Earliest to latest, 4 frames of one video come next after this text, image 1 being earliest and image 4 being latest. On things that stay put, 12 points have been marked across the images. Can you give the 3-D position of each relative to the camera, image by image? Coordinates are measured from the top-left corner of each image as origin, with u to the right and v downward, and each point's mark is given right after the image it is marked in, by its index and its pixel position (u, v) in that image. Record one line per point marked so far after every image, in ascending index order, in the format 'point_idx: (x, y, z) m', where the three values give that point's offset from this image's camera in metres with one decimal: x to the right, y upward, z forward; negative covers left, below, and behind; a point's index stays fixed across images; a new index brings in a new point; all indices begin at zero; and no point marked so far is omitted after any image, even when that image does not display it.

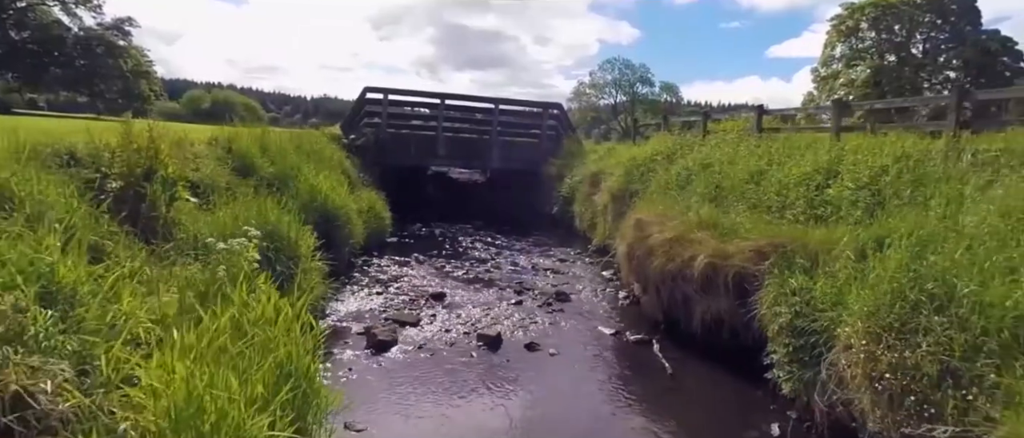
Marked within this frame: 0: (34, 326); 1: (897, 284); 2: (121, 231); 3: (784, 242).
0: (-2.1, -0.5, +2.9) m
1: (+2.6, -0.5, +4.5) m
2: (-2.9, 0.0, +5.0) m
3: (+2.7, -0.2, +6.4) m
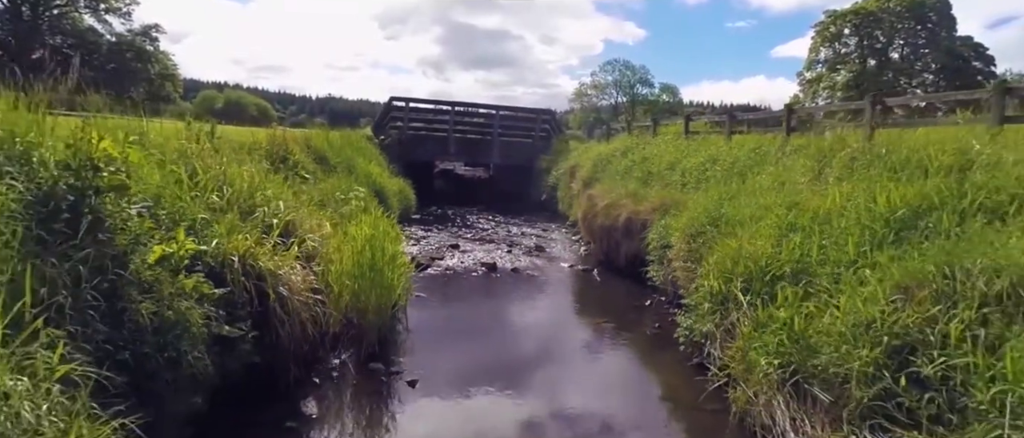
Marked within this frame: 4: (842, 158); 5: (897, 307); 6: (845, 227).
0: (-2.3, 0.0, +7.0) m
1: (+2.5, +0.1, +8.6) m
2: (-3.0, +0.5, +9.1) m
3: (+2.5, +0.3, +10.5) m
4: (+4.2, +0.8, +8.2) m
5: (+2.6, -0.6, +4.4) m
6: (+3.1, -0.1, +6.0) m
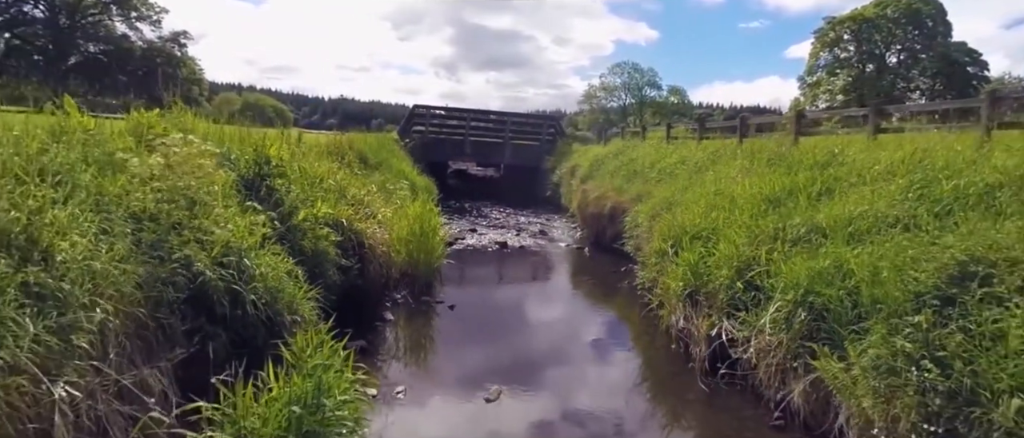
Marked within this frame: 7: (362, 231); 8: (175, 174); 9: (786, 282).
0: (-2.2, +0.3, +10.0) m
1: (+2.6, +0.3, +11.5) m
2: (-2.9, +0.8, +12.1) m
3: (+2.7, +0.5, +13.4) m
4: (+4.3, +1.0, +11.1) m
5: (+2.6, -0.3, +7.3) m
6: (+3.2, +0.2, +8.9) m
7: (-1.9, -0.2, +8.3) m
8: (-2.9, +0.4, +5.5) m
9: (+2.6, -0.6, +6.1) m
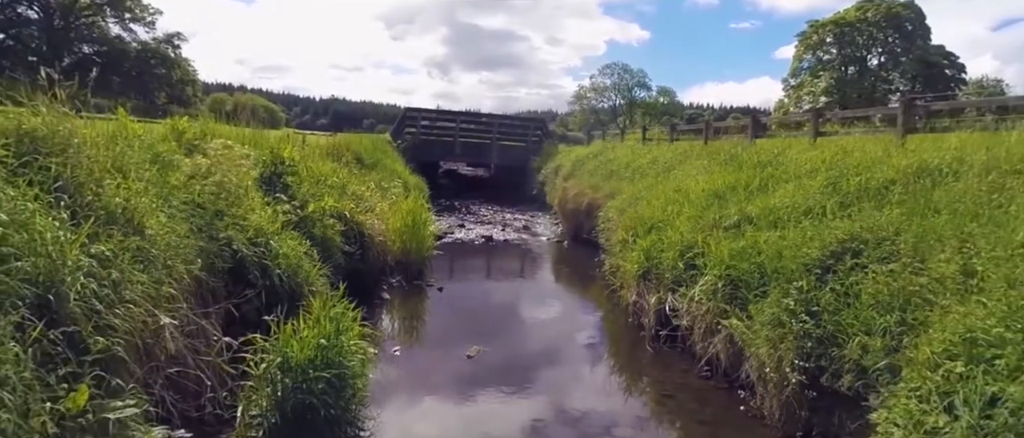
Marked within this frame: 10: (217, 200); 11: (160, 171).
0: (-2.5, +0.4, +11.3) m
1: (+2.3, +0.4, +12.8) m
2: (-3.2, +0.9, +13.3) m
3: (+2.3, +0.7, +14.7) m
4: (+4.0, +1.2, +12.5) m
5: (+2.4, -0.2, +8.6) m
6: (+2.9, +0.3, +10.2) m
7: (-2.2, 0.0, +9.6) m
8: (-3.1, +0.5, +6.8) m
9: (+2.3, -0.5, +7.4) m
10: (-2.9, +0.2, +6.3) m
11: (-3.3, +0.5, +6.1) m
